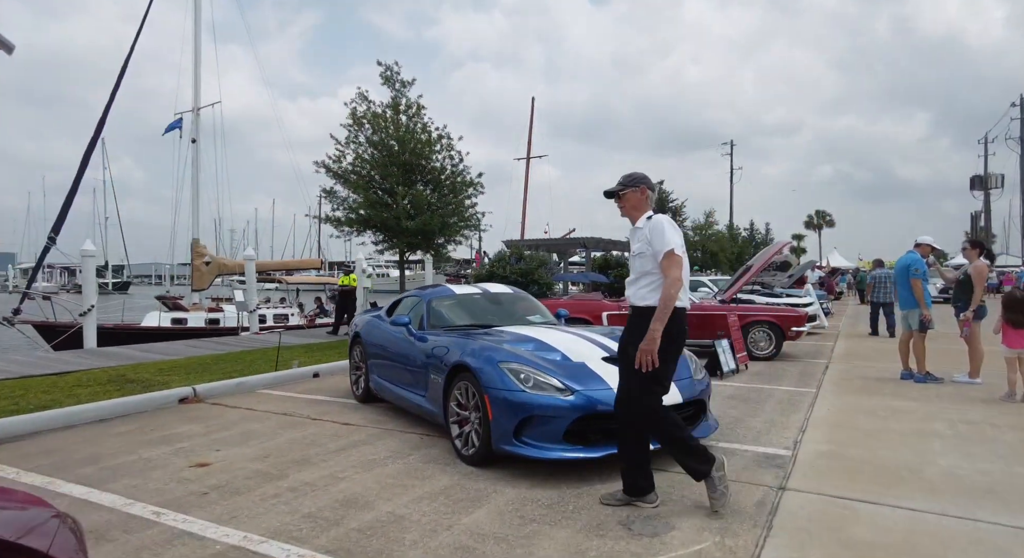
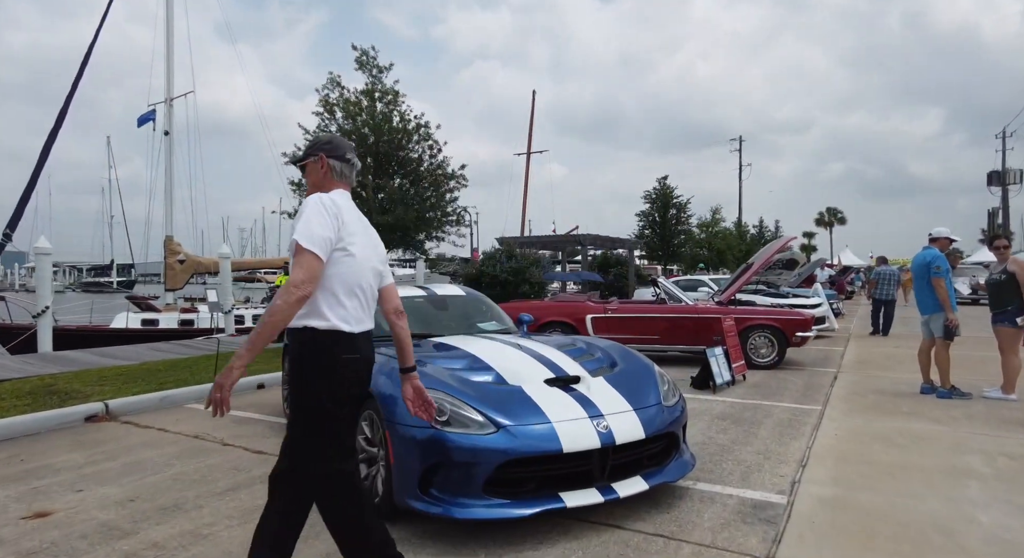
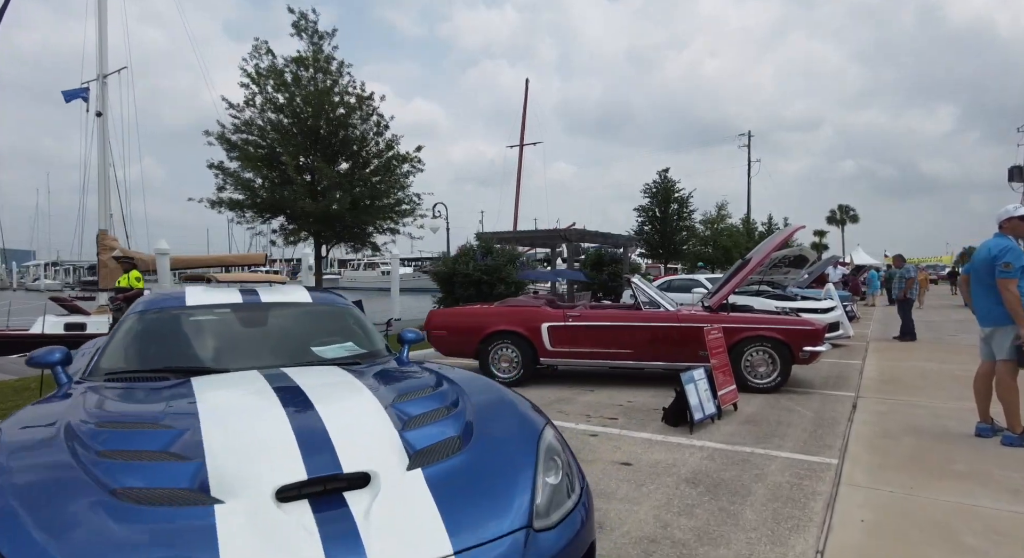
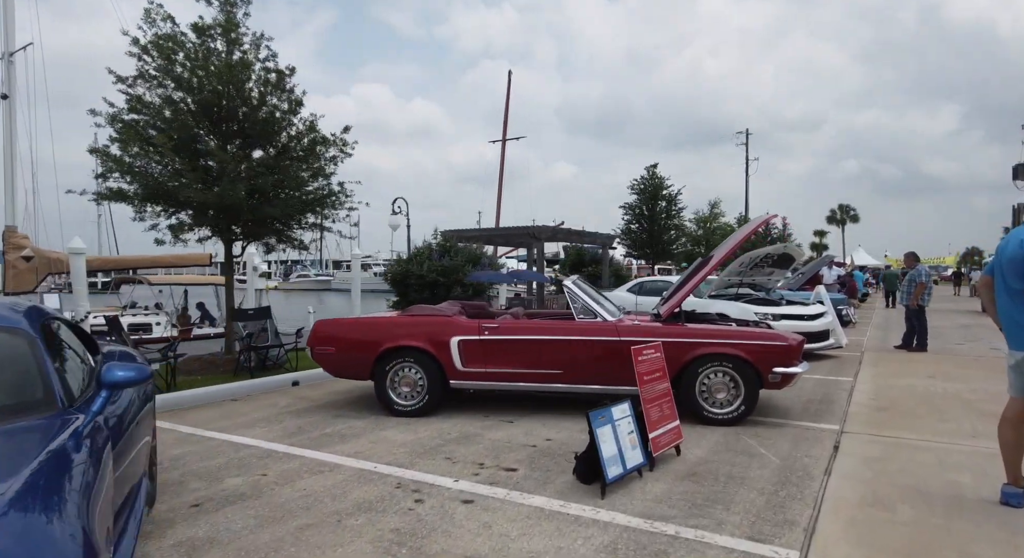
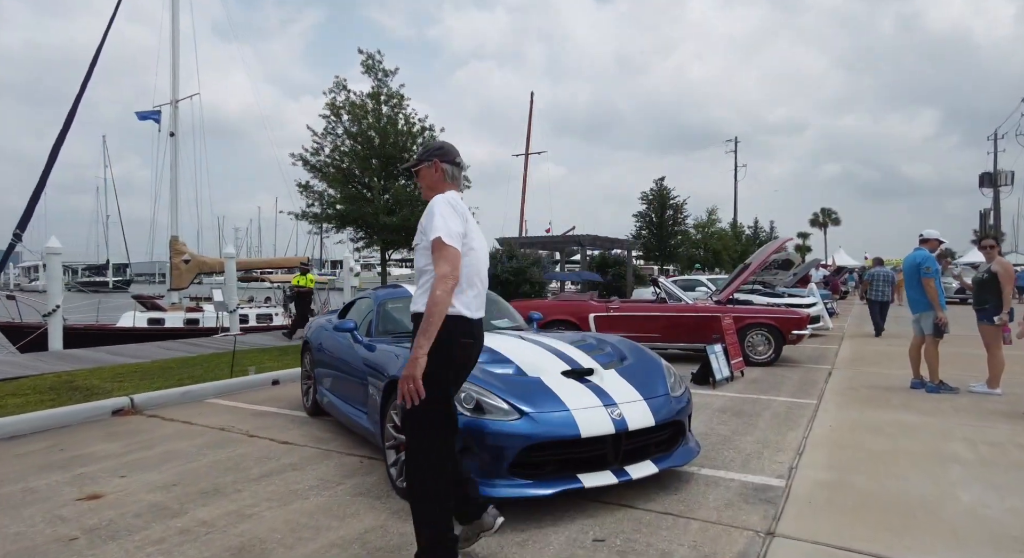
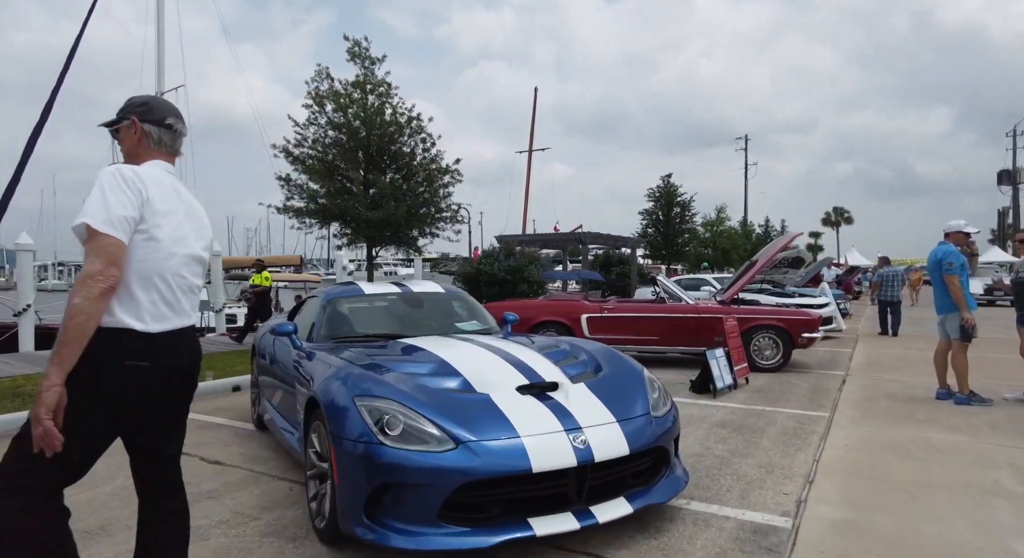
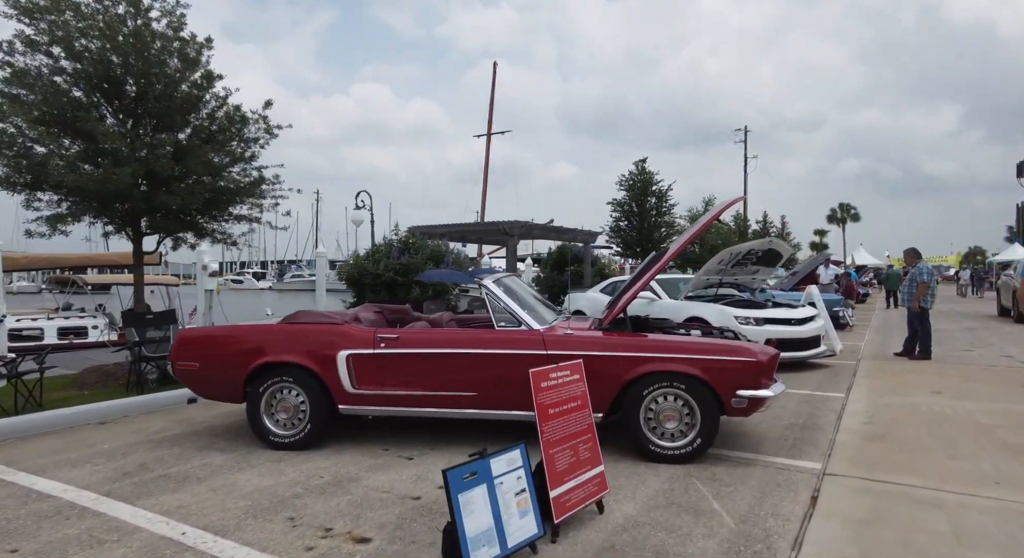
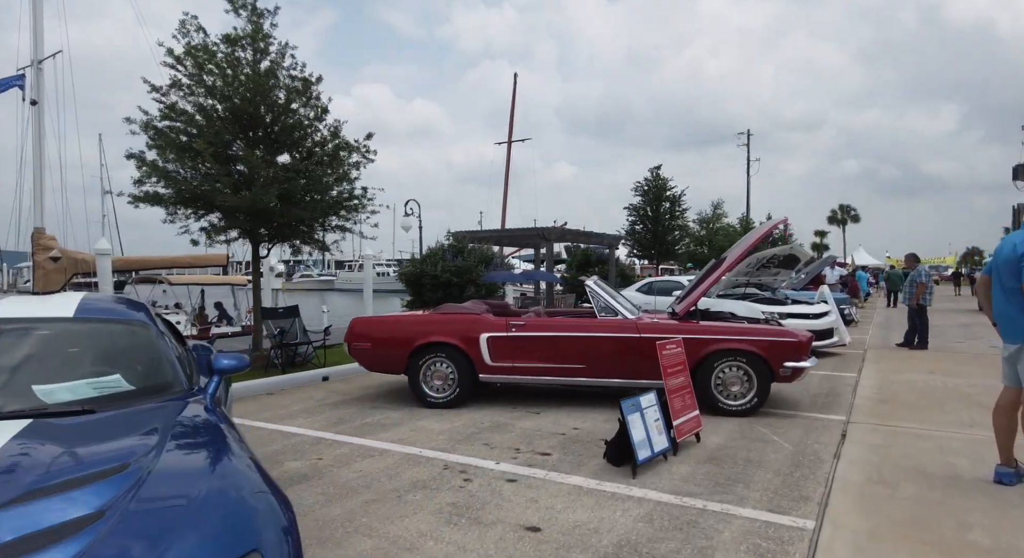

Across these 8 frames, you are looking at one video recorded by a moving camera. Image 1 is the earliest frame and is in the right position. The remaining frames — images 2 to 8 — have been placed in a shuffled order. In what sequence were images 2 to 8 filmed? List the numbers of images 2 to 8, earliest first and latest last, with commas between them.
5, 2, 6, 3, 8, 4, 7
